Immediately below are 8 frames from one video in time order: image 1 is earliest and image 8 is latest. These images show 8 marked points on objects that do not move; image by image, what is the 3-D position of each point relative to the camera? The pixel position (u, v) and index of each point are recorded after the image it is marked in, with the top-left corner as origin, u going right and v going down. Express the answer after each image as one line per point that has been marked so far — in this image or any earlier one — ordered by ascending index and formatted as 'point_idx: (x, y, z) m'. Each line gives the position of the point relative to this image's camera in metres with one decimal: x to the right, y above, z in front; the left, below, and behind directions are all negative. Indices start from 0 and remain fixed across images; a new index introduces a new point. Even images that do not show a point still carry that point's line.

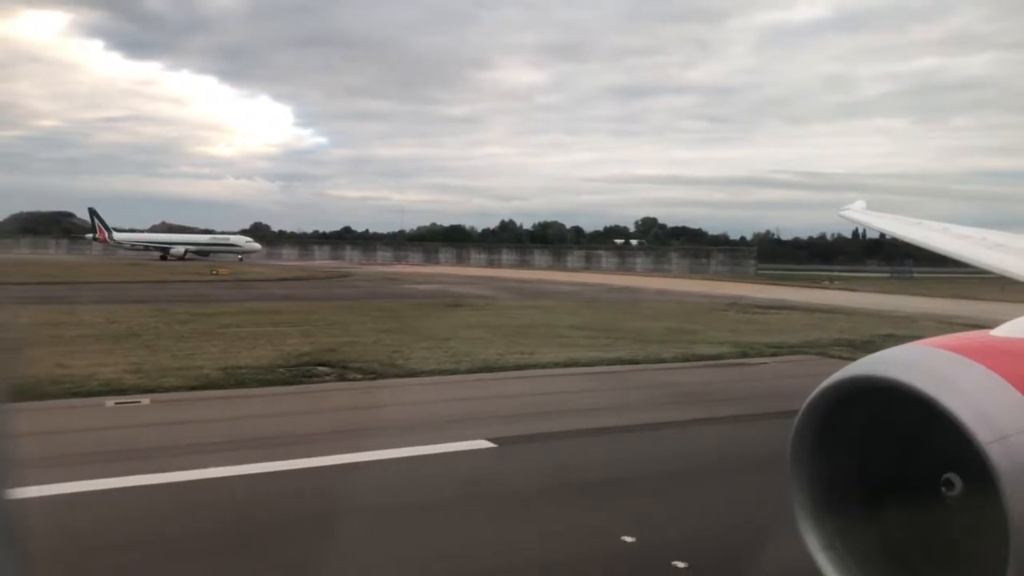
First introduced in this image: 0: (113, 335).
0: (-6.5, -0.8, +14.4) m
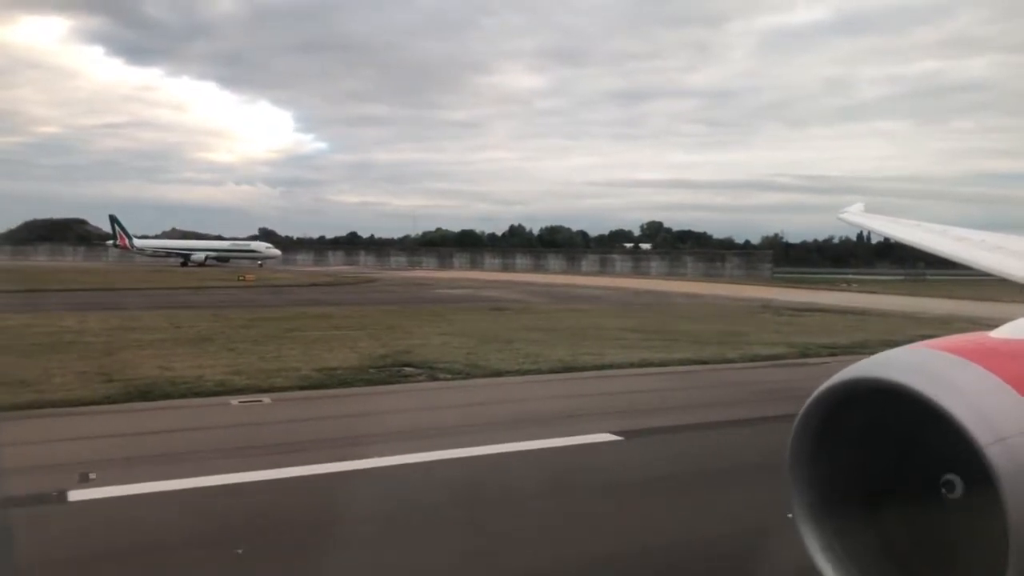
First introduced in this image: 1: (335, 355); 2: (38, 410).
0: (-5.4, -0.9, +14.9) m
1: (-2.6, -1.0, +12.9) m
2: (-4.6, -1.2, +8.9) m
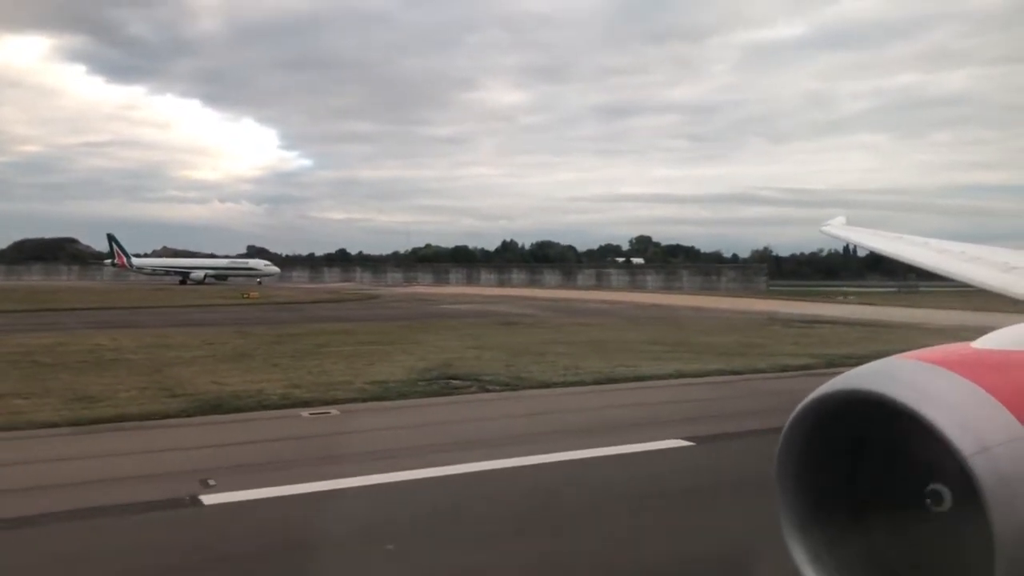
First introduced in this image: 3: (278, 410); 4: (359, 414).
0: (-4.9, -1.2, +15.2) m
1: (-2.0, -1.2, +13.3) m
2: (-4.0, -1.4, +9.2) m
3: (-2.5, -1.3, +9.7) m
4: (-1.7, -1.4, +9.7) m
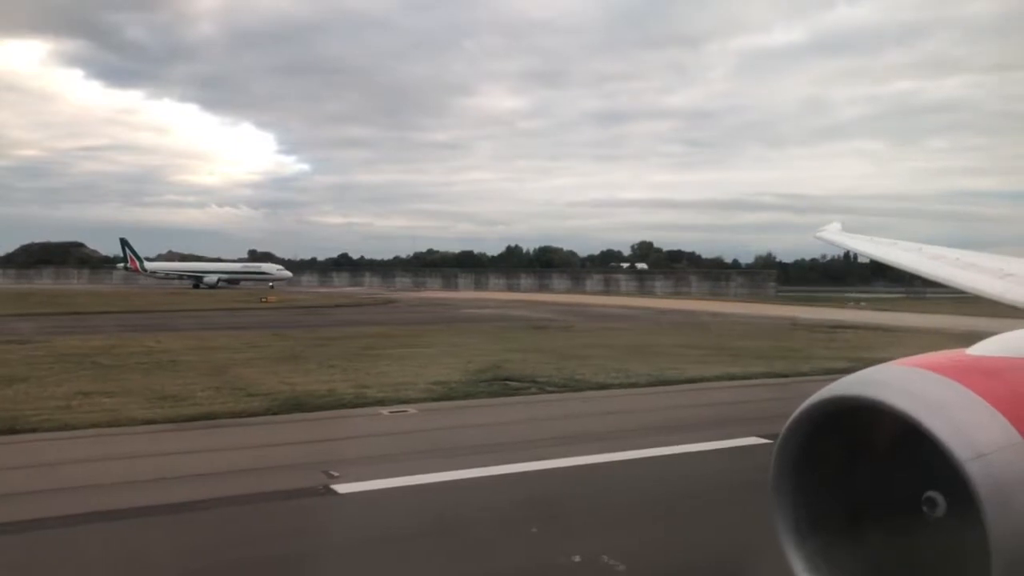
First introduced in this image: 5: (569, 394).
0: (-4.1, -1.2, +15.6) m
1: (-1.2, -1.3, +13.7) m
2: (-3.2, -1.4, +9.6) m
3: (-1.7, -1.4, +10.2) m
4: (-0.9, -1.4, +10.2) m
5: (+0.7, -1.4, +11.6) m
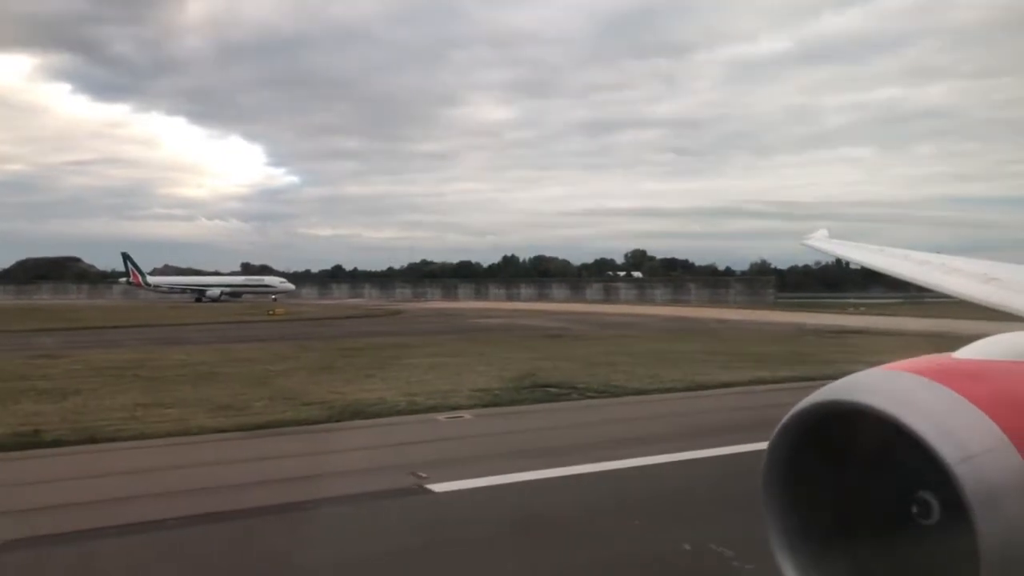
0: (-3.6, -1.4, +16.0) m
1: (-0.7, -1.4, +14.0) m
2: (-2.6, -1.5, +9.9) m
3: (-1.1, -1.5, +10.5) m
4: (-0.3, -1.5, +10.5) m
5: (+1.3, -1.5, +12.0) m
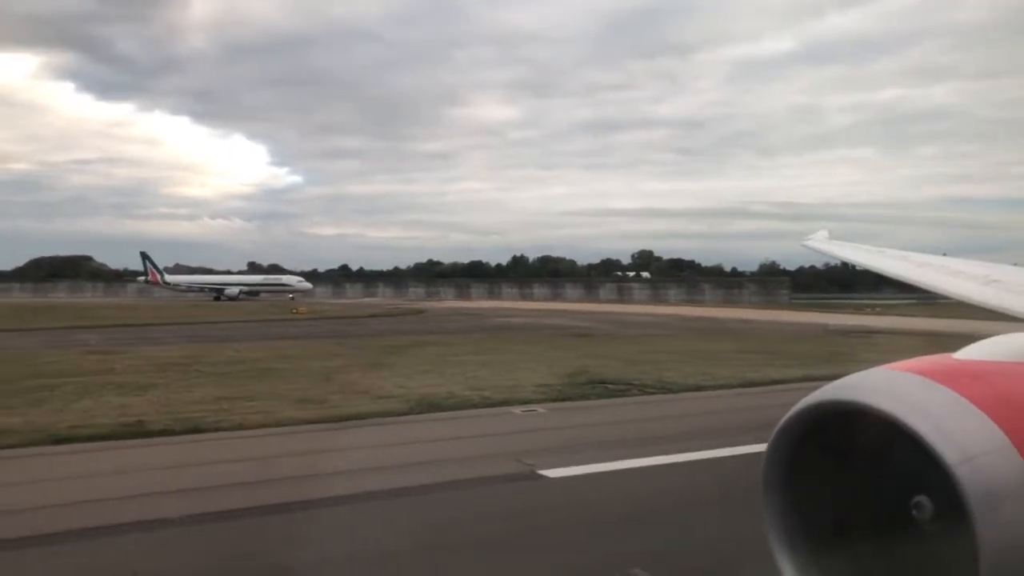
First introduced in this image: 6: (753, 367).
0: (-2.7, -1.4, +16.4) m
1: (+0.2, -1.4, +14.5) m
2: (-1.7, -1.5, +10.4) m
3: (-0.2, -1.5, +11.0) m
4: (+0.6, -1.5, +11.0) m
5: (+2.2, -1.5, +12.5) m
6: (+4.4, -1.4, +16.1) m
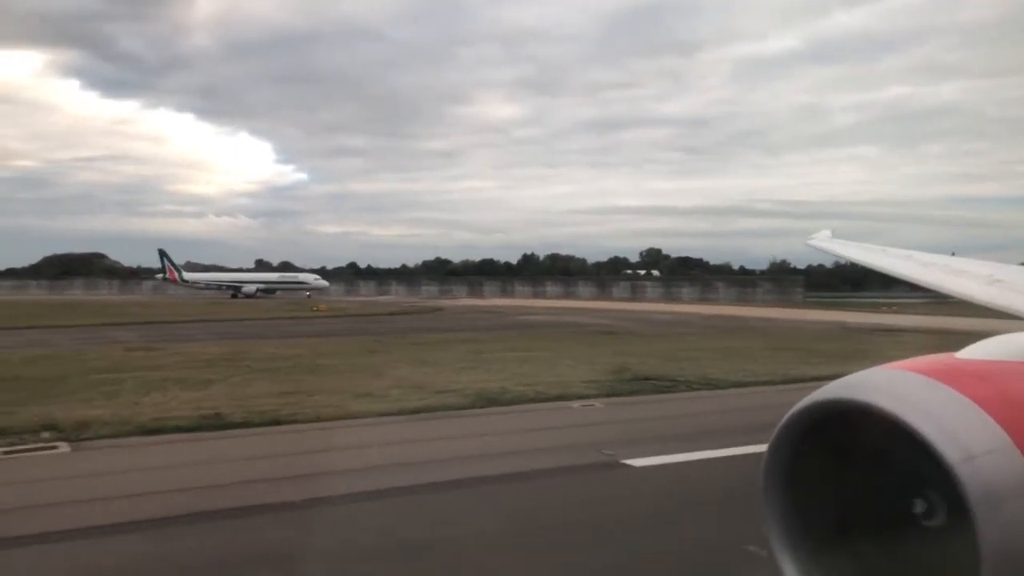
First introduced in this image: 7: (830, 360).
0: (-1.9, -1.4, +16.8) m
1: (+1.0, -1.4, +14.9) m
2: (-1.0, -1.5, +10.8) m
3: (+0.5, -1.5, +11.4) m
4: (+1.3, -1.5, +11.4) m
5: (+2.9, -1.5, +12.8) m
6: (+5.2, -1.4, +16.5) m
7: (+6.4, -1.4, +17.7) m
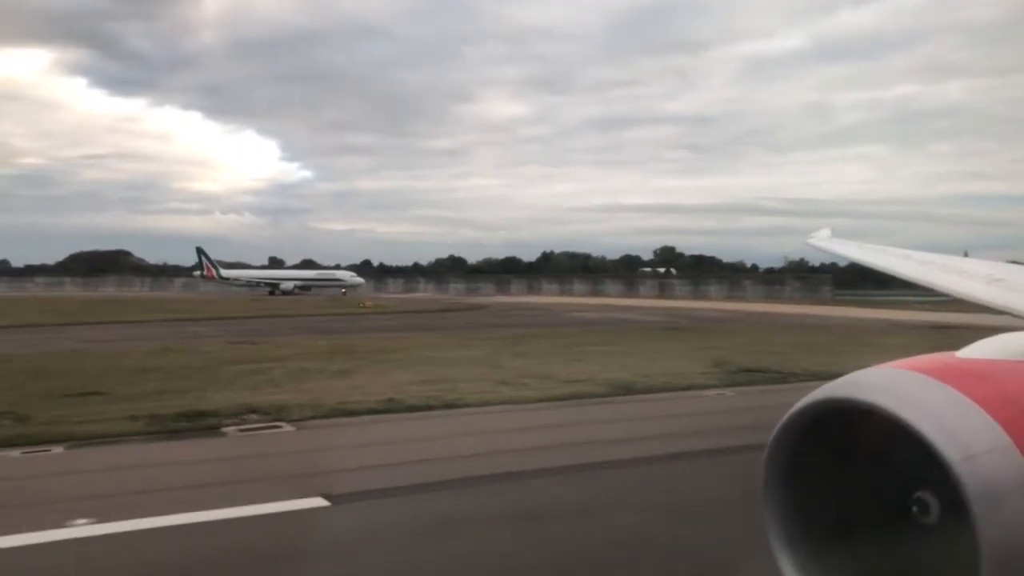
0: (0.0, -1.3, +17.8) m
1: (+2.9, -1.3, +15.9) m
2: (+0.9, -1.5, +11.8) m
3: (+2.4, -1.4, +12.3) m
4: (+3.2, -1.5, +12.3) m
5: (+4.8, -1.4, +13.8) m
6: (+7.1, -1.3, +17.4) m
7: (+8.3, -1.3, +18.7) m
